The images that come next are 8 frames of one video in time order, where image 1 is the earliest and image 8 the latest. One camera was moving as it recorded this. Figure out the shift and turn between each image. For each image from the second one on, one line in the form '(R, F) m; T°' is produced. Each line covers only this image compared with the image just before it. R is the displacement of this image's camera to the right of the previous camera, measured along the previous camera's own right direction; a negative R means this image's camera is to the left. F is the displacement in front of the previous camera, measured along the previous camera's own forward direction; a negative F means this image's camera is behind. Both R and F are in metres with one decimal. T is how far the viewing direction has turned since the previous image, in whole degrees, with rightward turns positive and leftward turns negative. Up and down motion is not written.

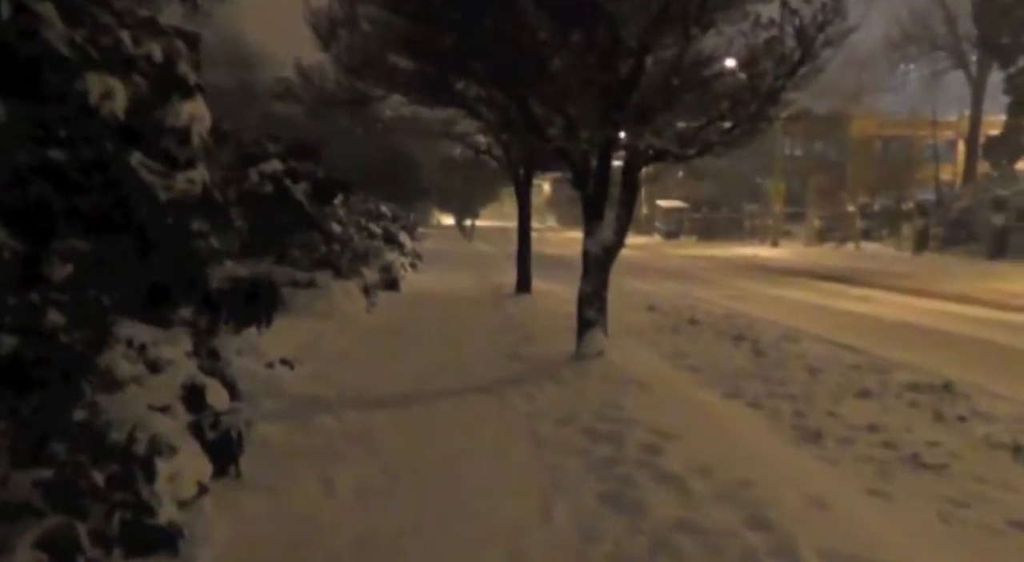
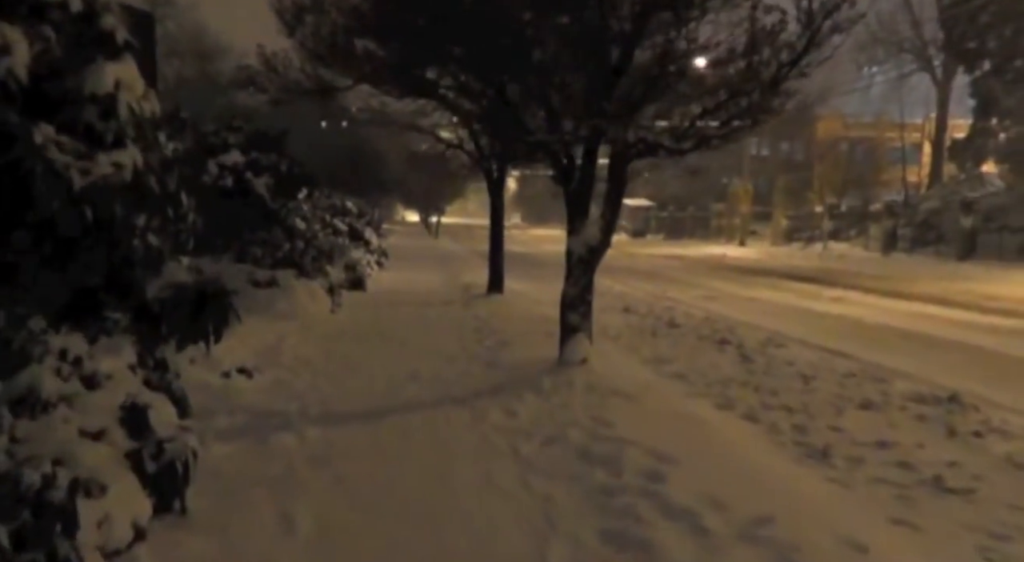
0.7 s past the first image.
(-0.1, +0.7) m; +2°
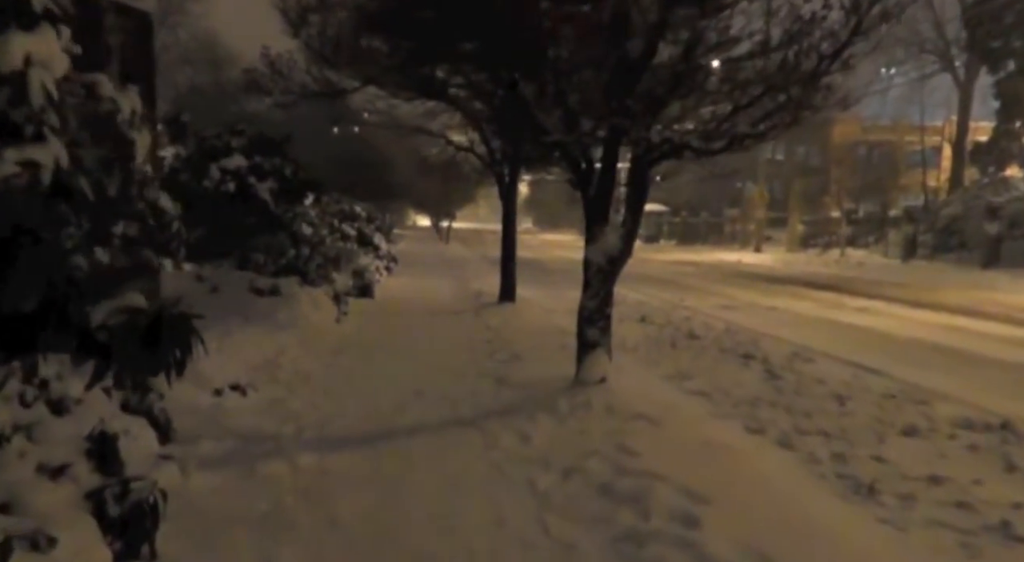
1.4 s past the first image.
(0.0, +0.6) m; -1°
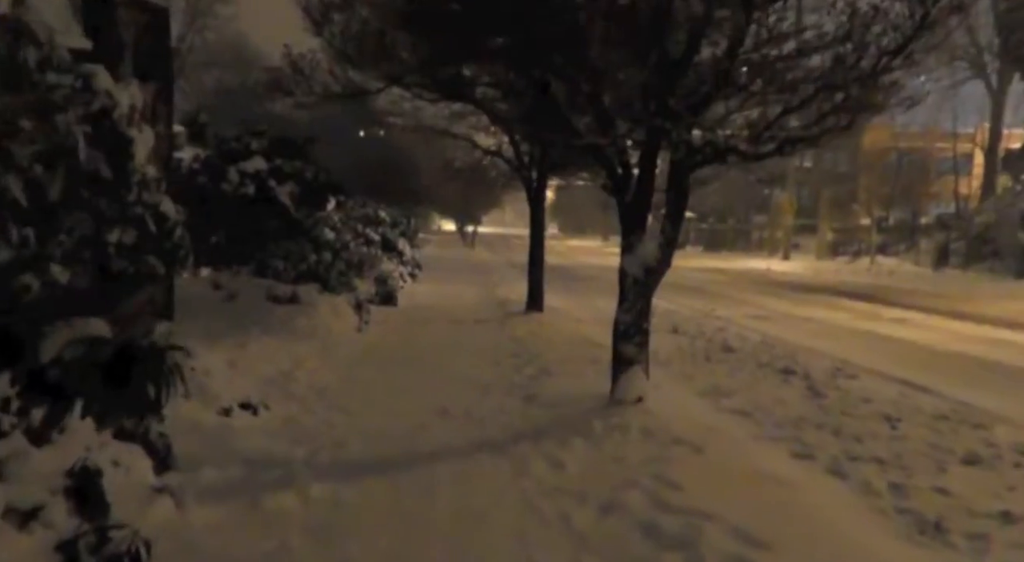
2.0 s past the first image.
(-0.1, +0.5) m; -1°
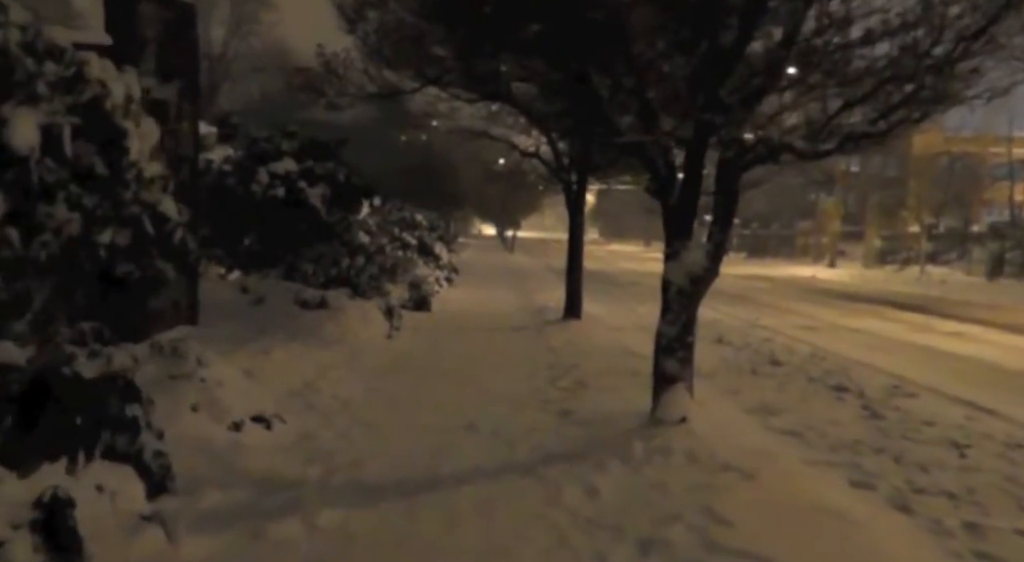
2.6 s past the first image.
(0.0, +0.5) m; -2°
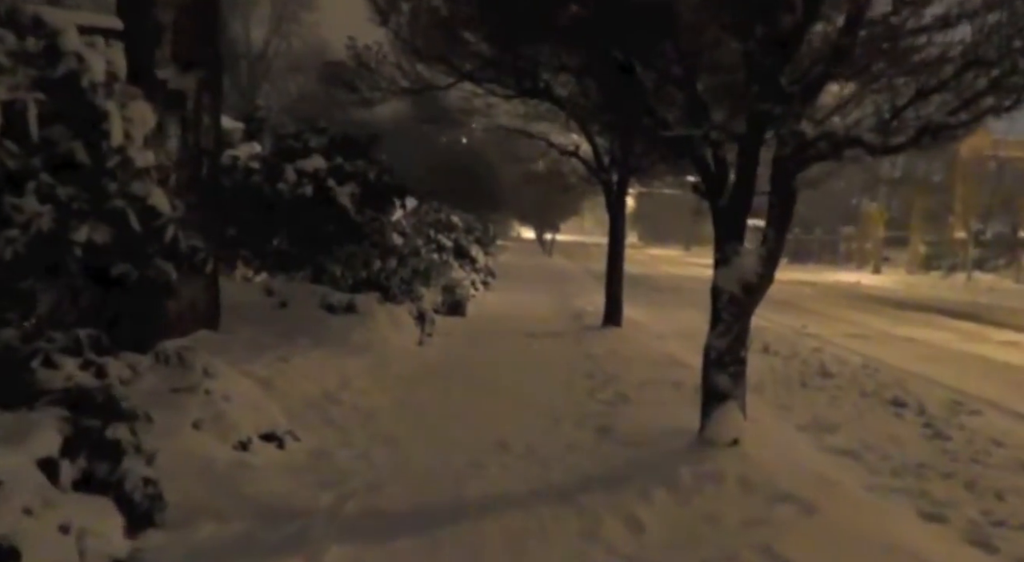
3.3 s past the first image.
(0.0, +0.6) m; -2°
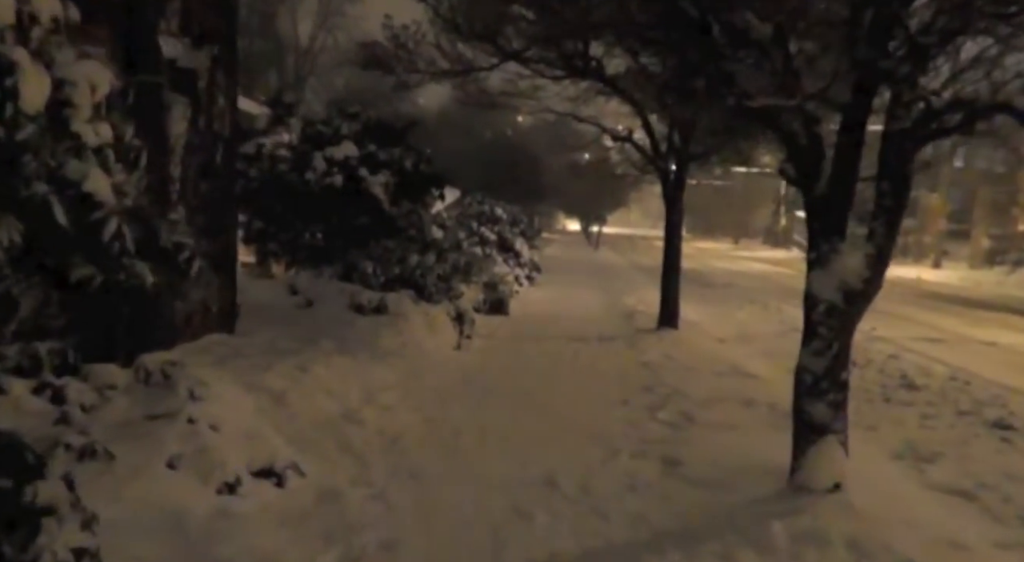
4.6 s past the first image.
(0.0, +1.1) m; -3°
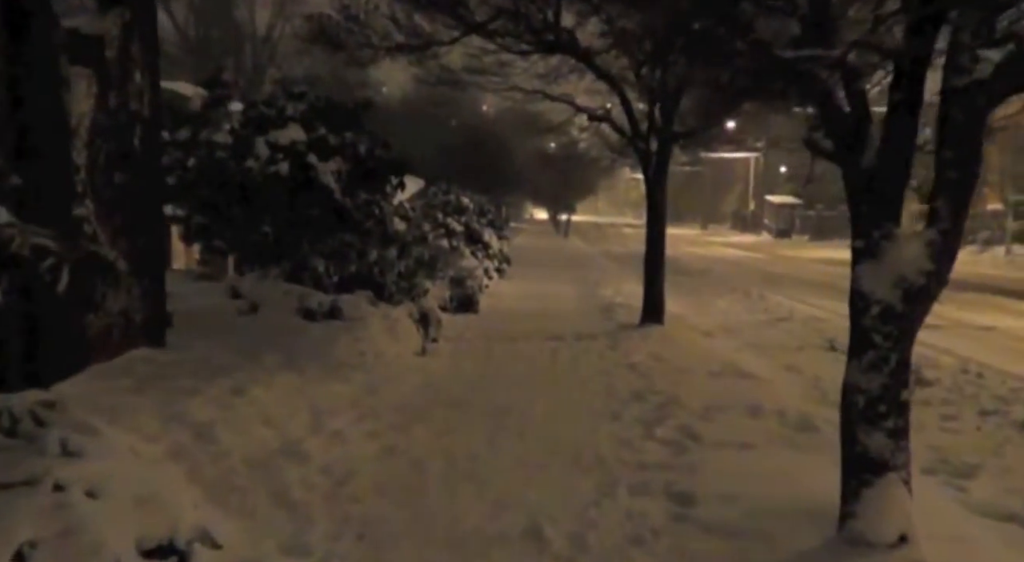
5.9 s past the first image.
(0.0, +1.2) m; +2°
